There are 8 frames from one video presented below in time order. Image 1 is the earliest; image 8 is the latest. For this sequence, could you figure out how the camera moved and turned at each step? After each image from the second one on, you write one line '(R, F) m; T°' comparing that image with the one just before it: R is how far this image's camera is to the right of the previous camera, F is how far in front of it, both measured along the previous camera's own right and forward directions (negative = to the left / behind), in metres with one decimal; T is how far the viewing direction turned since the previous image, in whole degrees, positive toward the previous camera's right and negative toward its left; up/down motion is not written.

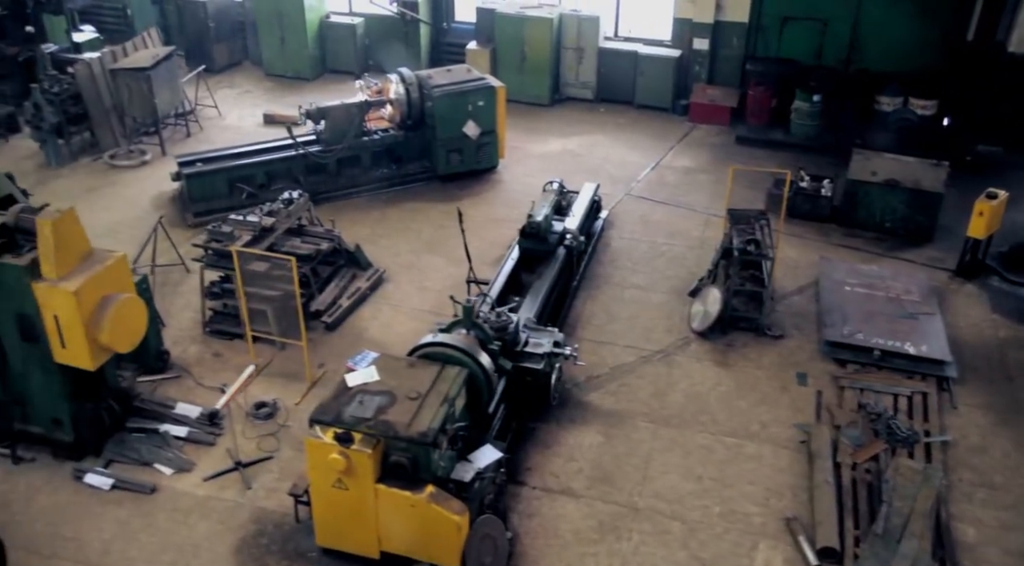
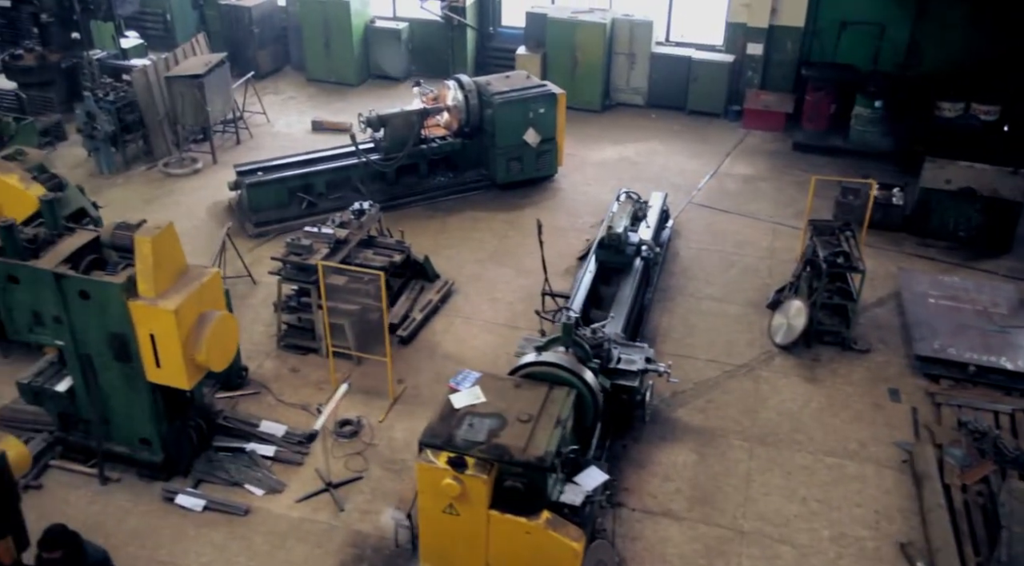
(-0.5, +0.1) m; 0°
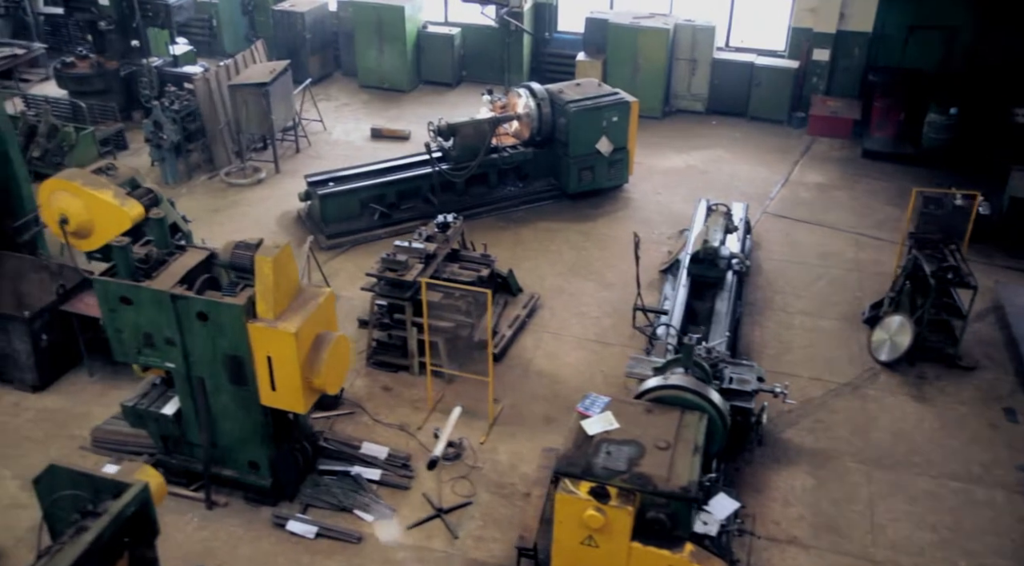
(-0.6, +0.1) m; -1°
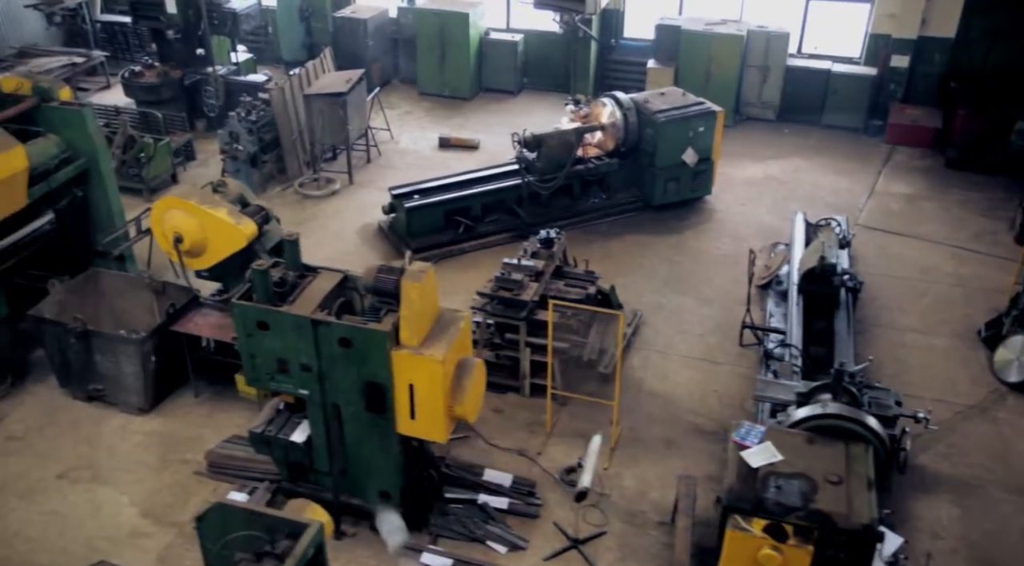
(-0.7, +0.2) m; -1°
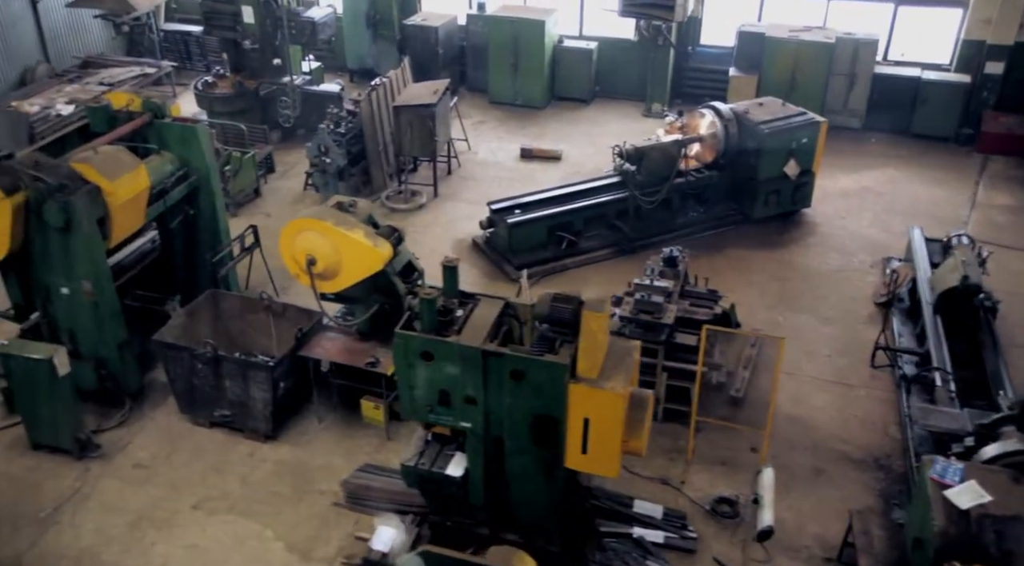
(-0.8, +0.2) m; -1°
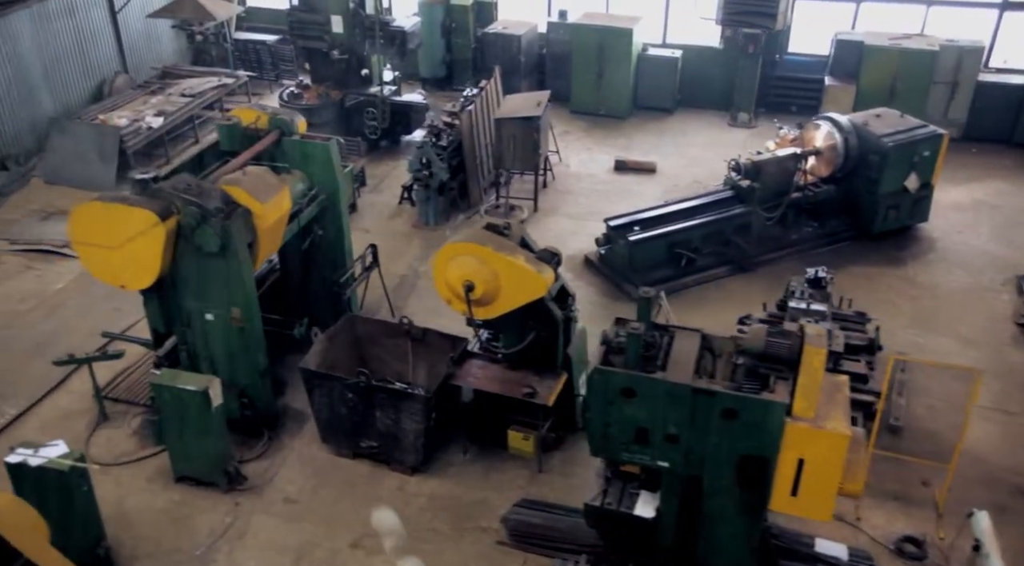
(-0.9, +0.2) m; -1°
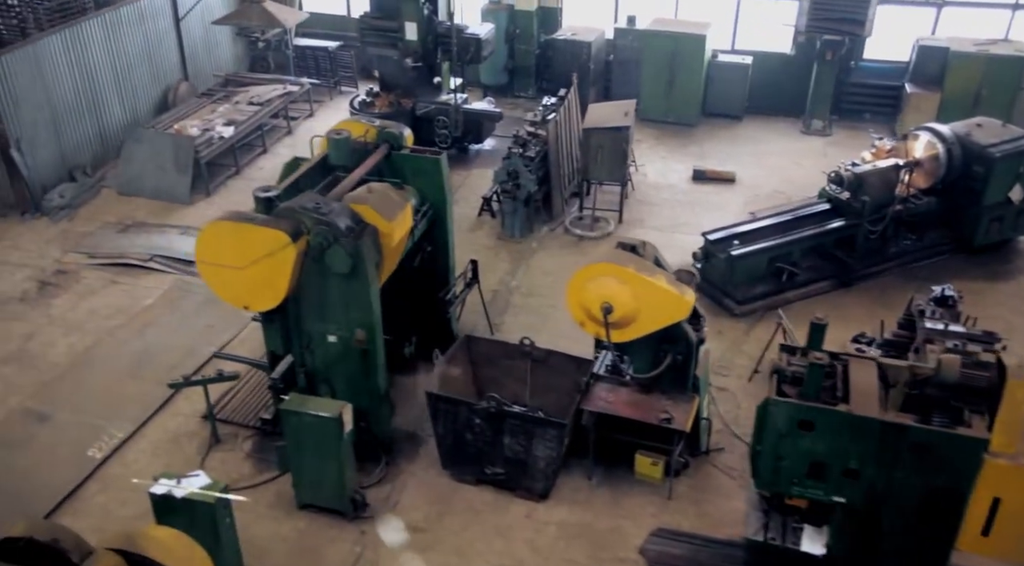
(-0.7, +0.2) m; -1°
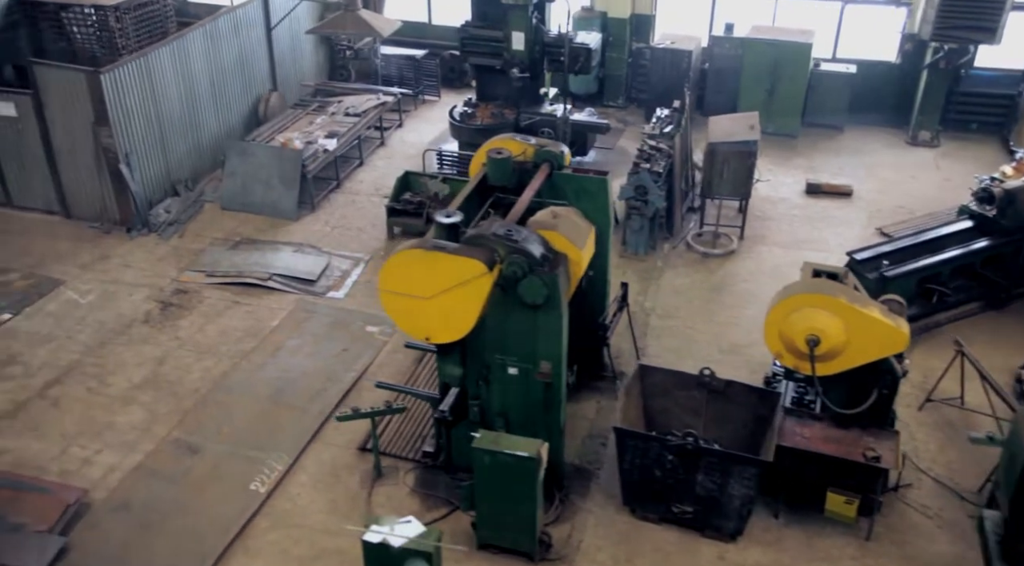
(-1.0, +0.2) m; -1°
